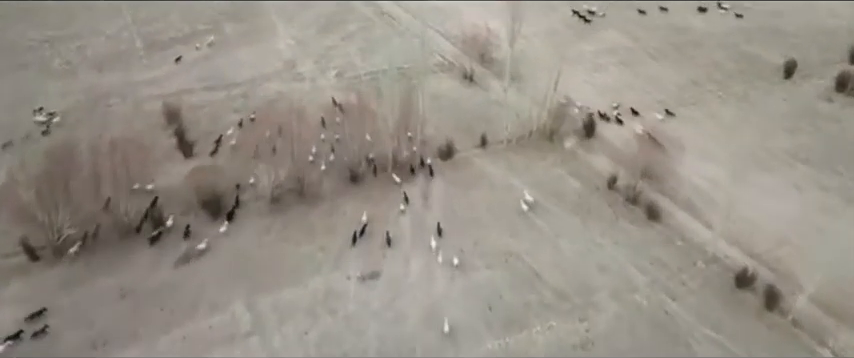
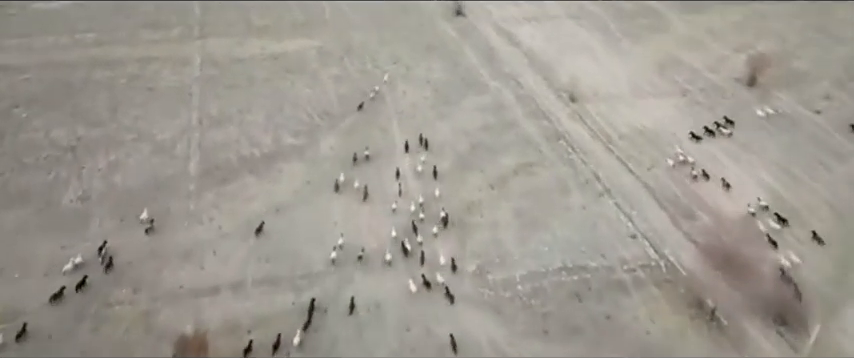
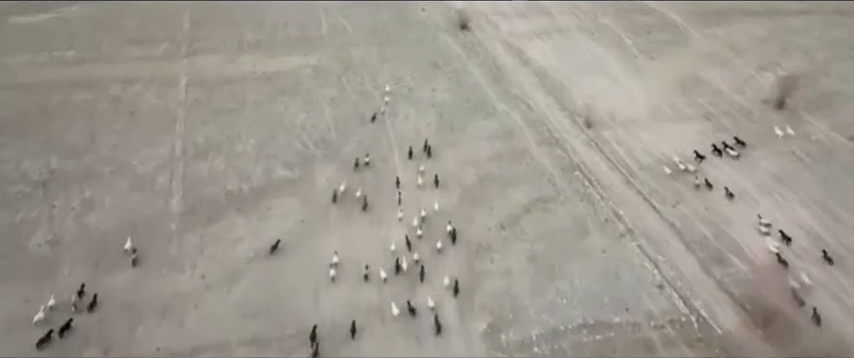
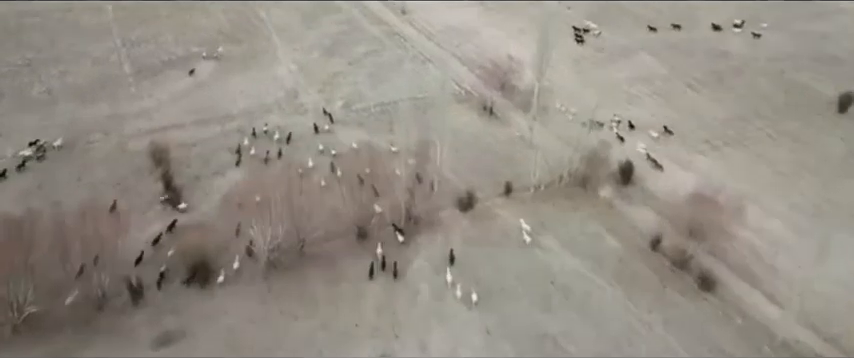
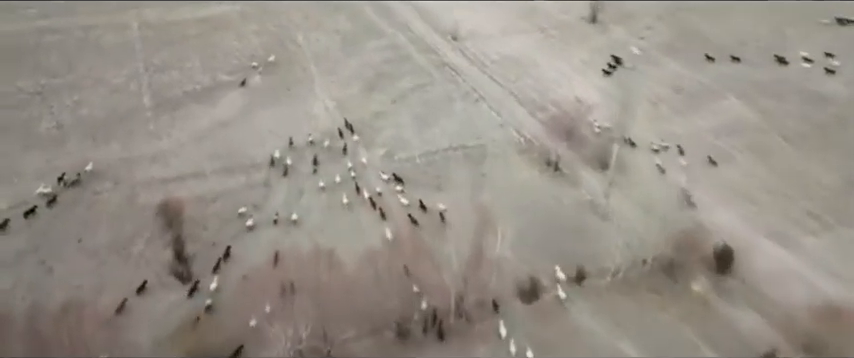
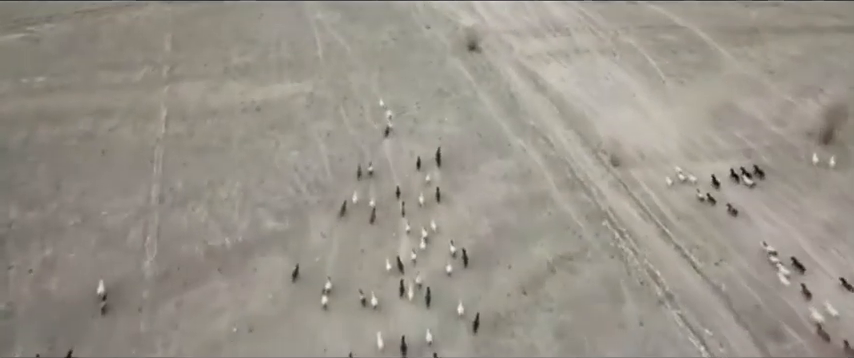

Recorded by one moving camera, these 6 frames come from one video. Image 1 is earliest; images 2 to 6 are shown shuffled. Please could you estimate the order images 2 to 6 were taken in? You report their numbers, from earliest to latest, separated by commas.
4, 5, 2, 3, 6
